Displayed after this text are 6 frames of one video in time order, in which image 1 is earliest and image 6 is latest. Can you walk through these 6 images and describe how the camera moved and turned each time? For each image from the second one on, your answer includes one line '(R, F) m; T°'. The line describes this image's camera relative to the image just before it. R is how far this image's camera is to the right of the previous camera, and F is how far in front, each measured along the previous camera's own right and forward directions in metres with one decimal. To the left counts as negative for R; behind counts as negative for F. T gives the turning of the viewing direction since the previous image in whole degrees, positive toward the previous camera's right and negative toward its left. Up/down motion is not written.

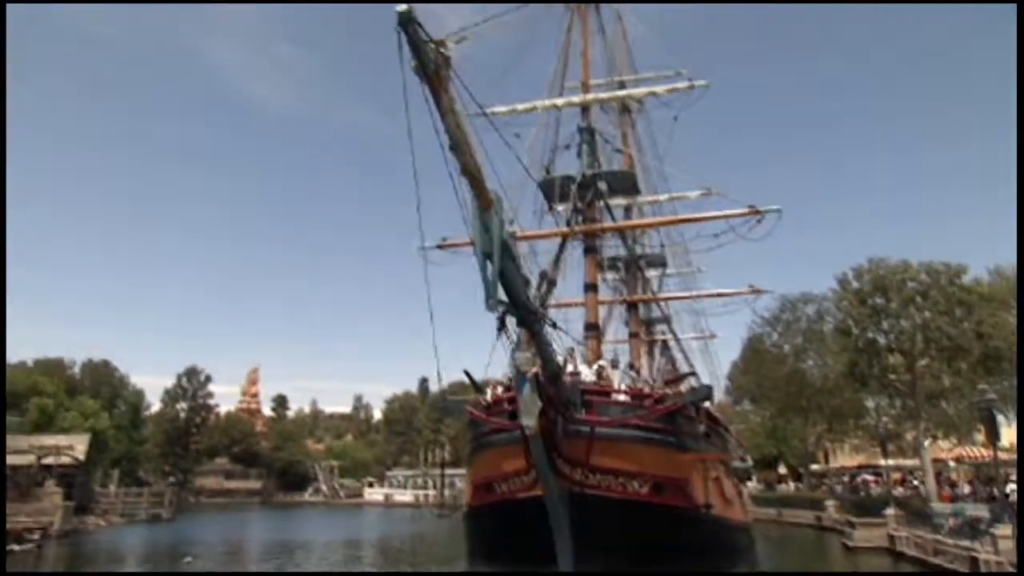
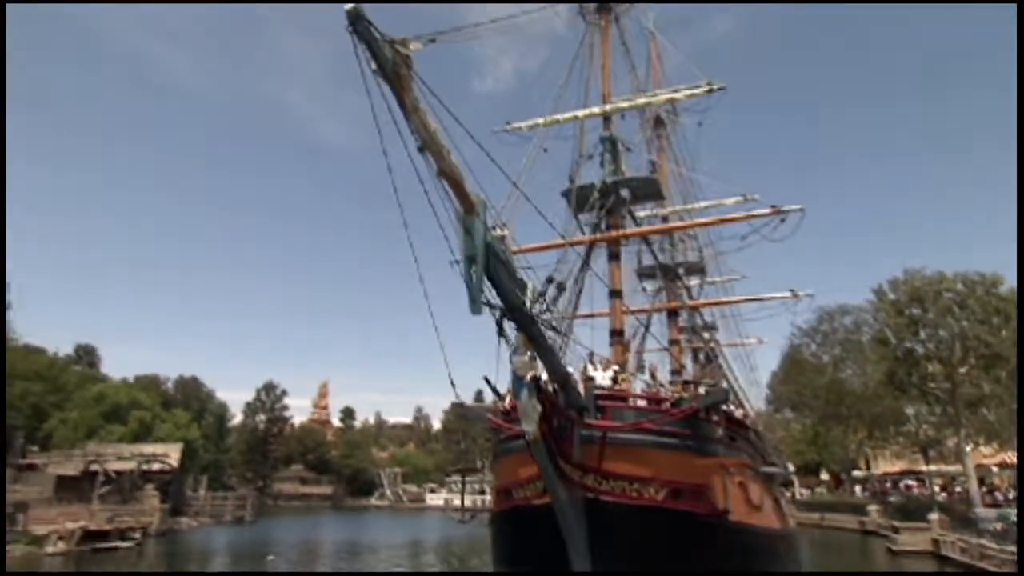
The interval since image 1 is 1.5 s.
(-0.1, -2.5) m; -3°
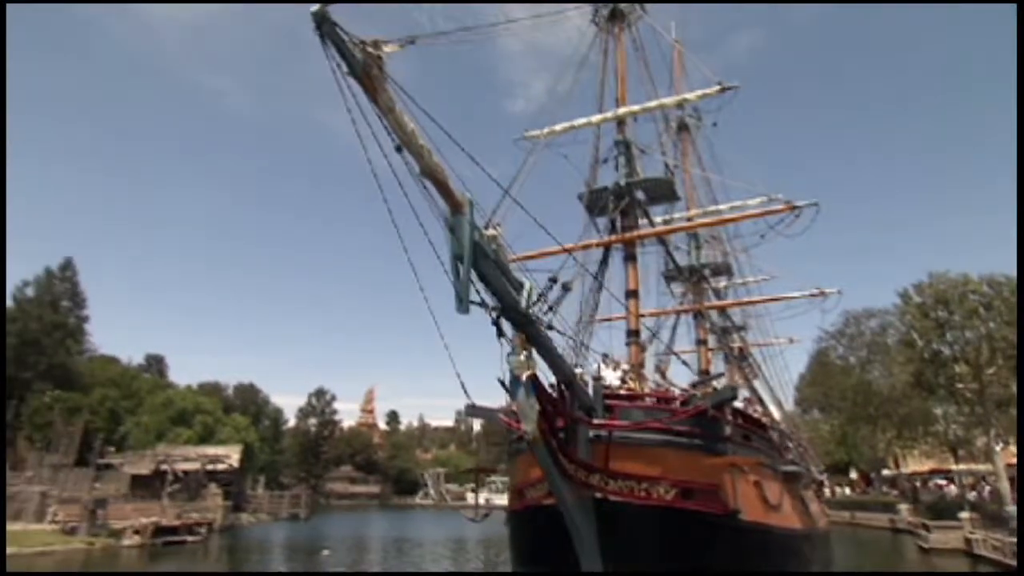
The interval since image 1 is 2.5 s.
(+0.1, -2.0) m; -3°
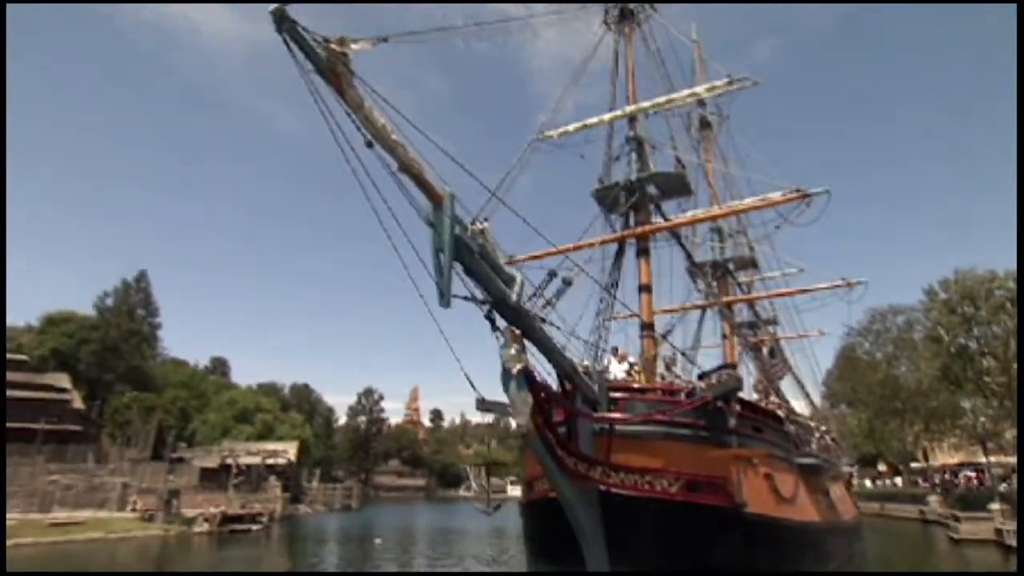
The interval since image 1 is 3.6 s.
(+0.2, -2.2) m; -3°
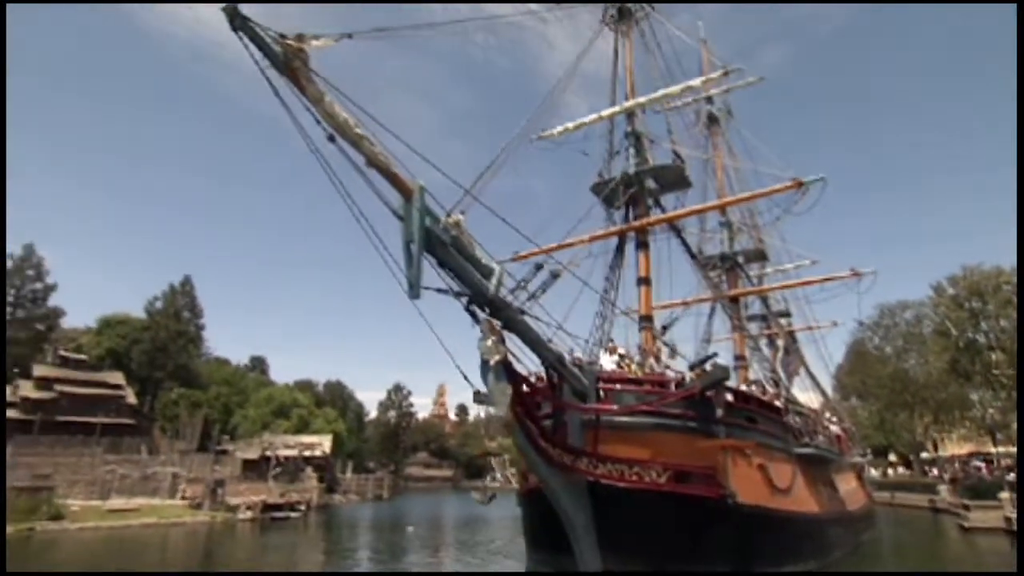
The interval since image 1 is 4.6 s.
(0.0, -2.0) m; -1°
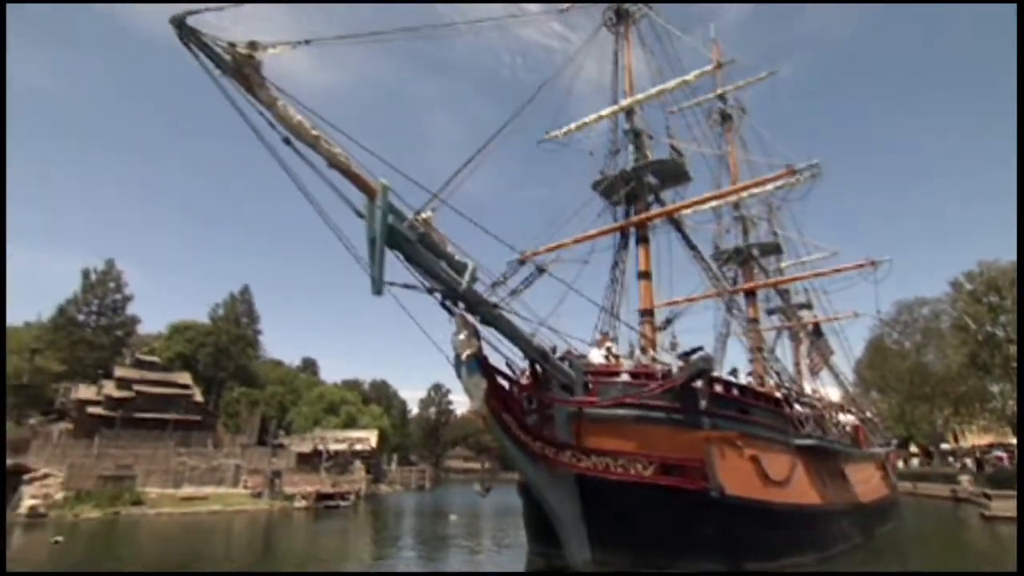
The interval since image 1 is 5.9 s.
(+0.3, -2.7) m; -3°
